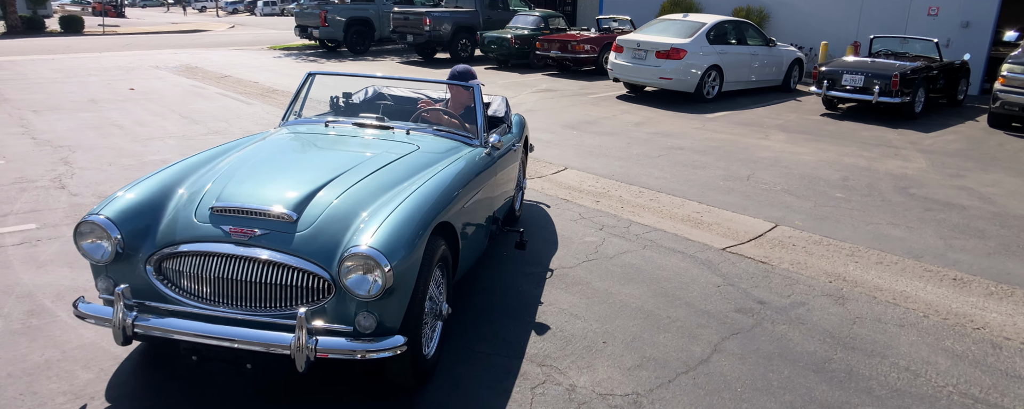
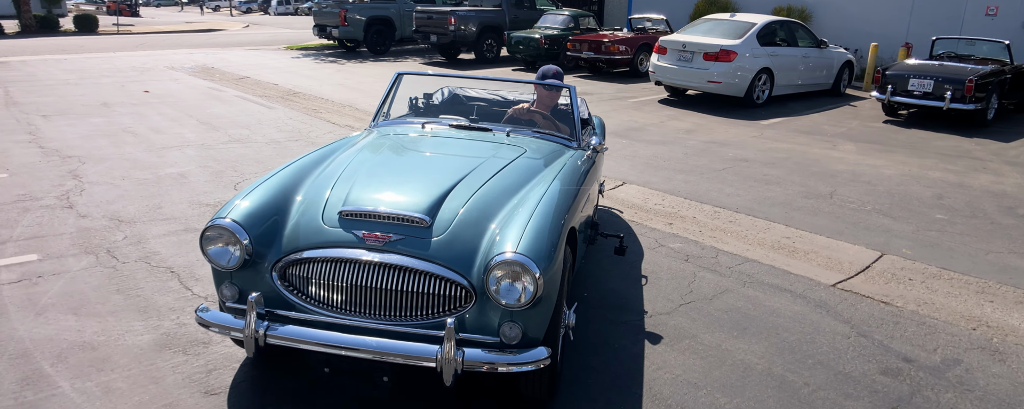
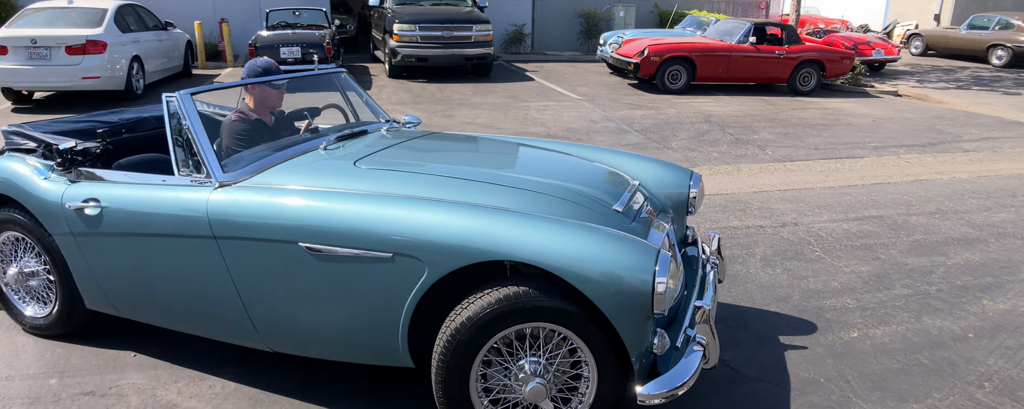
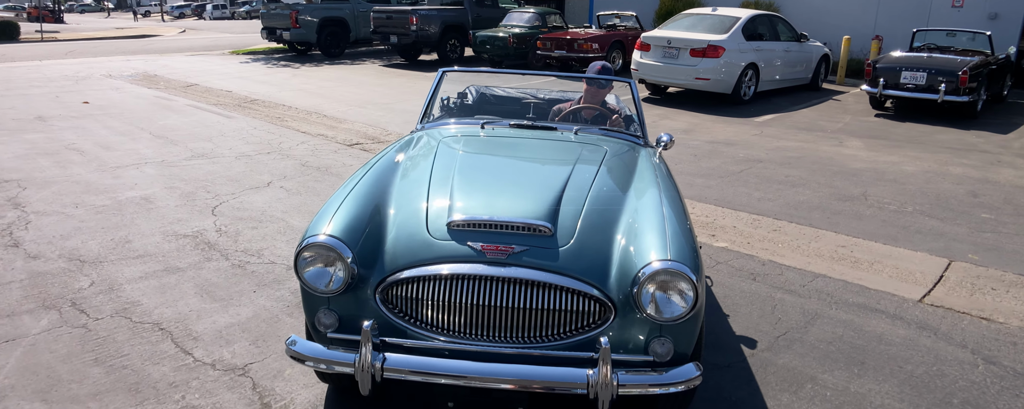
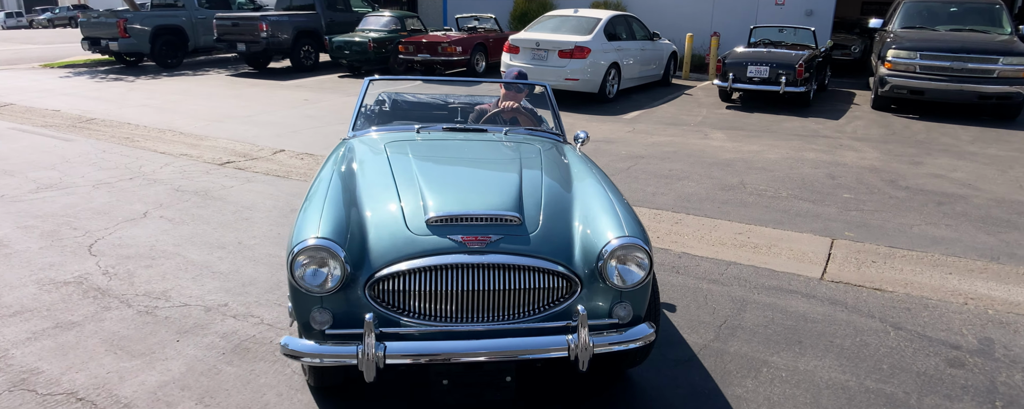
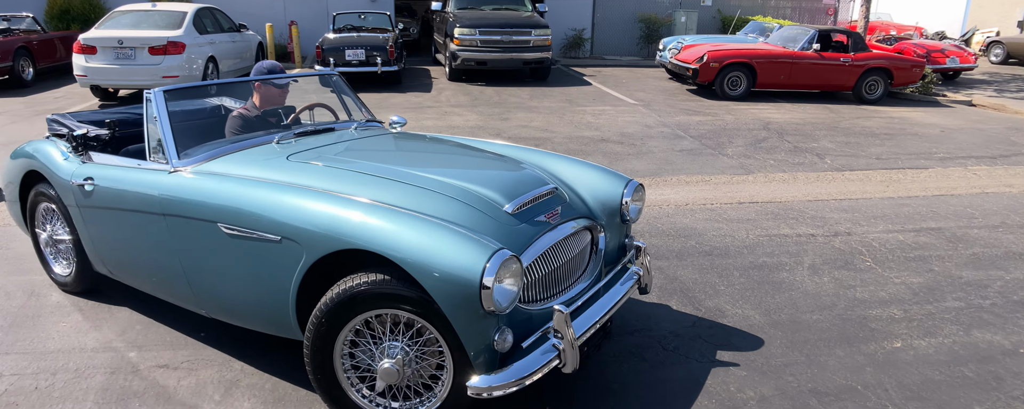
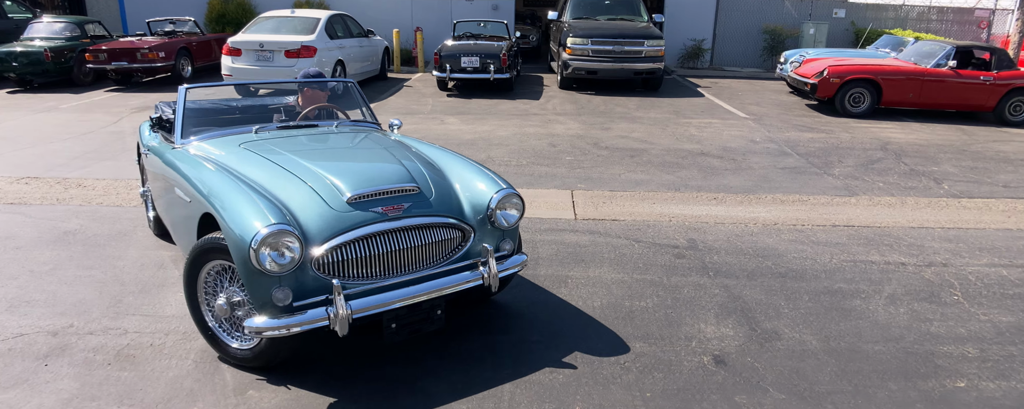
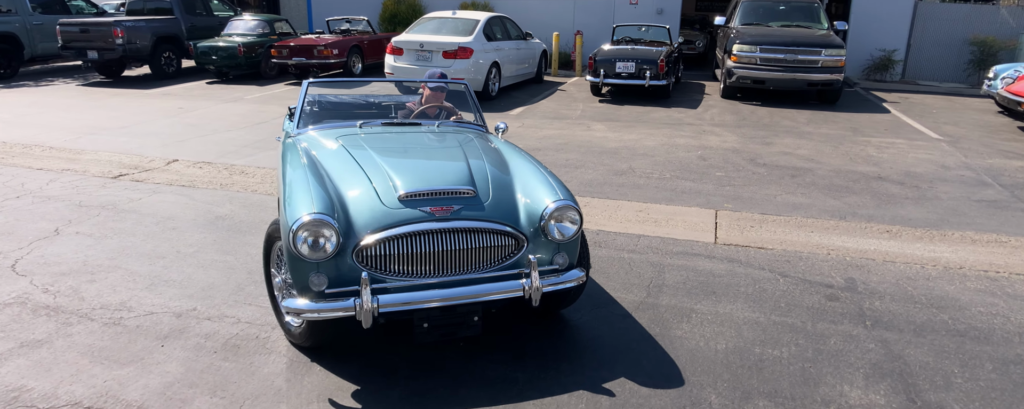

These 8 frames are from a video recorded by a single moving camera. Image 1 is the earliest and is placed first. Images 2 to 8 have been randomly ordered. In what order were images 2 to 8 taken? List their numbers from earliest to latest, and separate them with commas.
2, 4, 5, 8, 7, 6, 3
